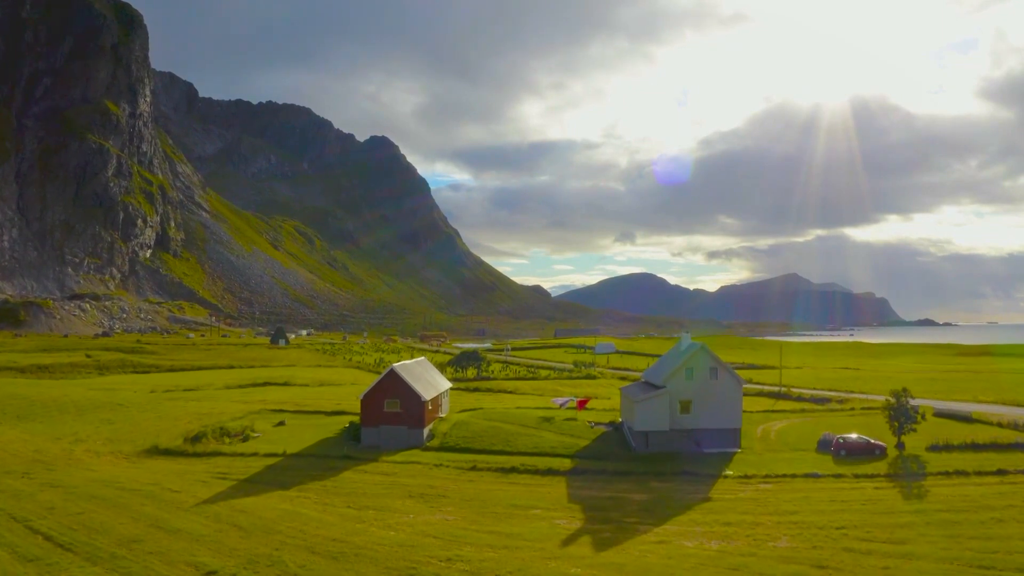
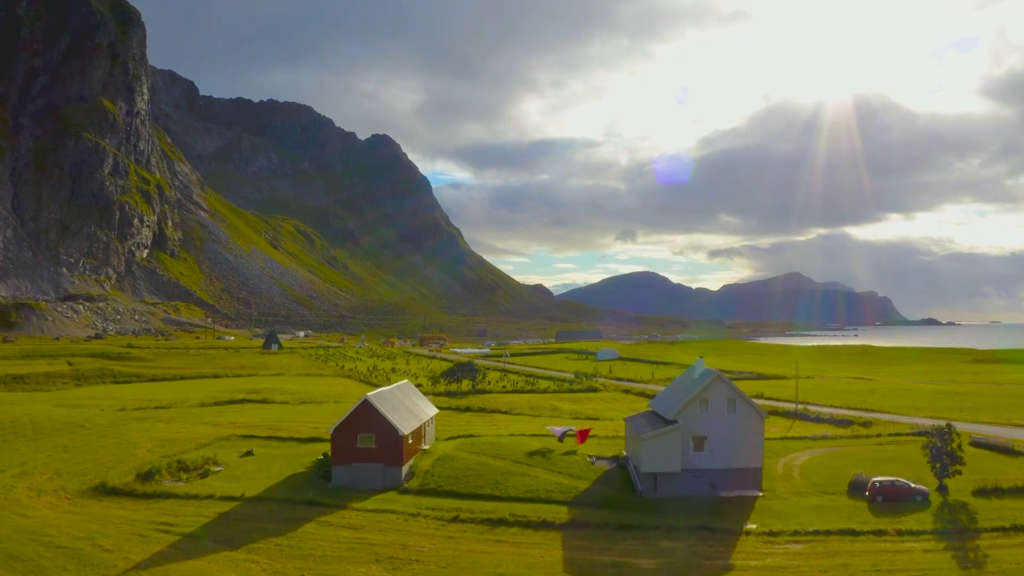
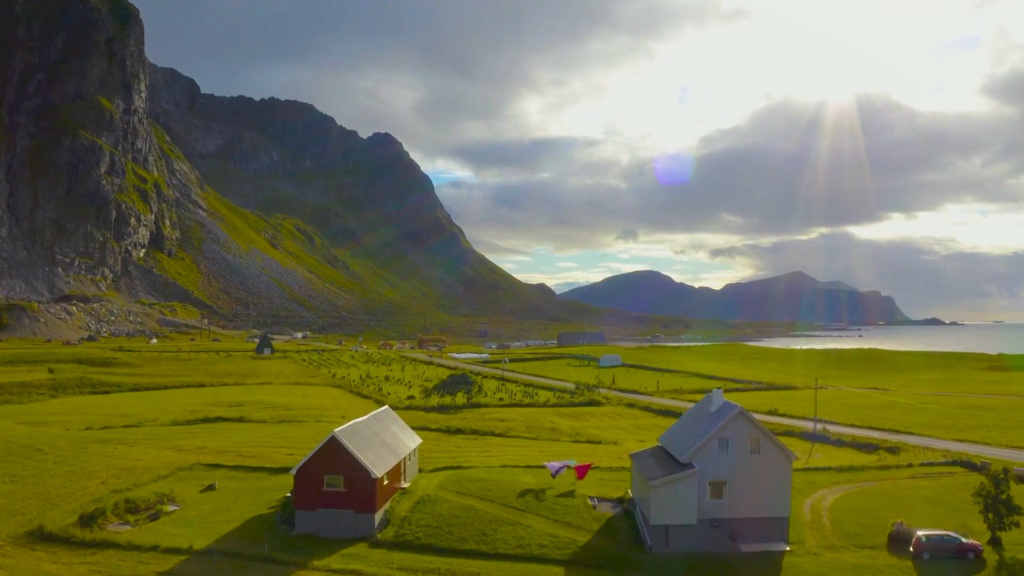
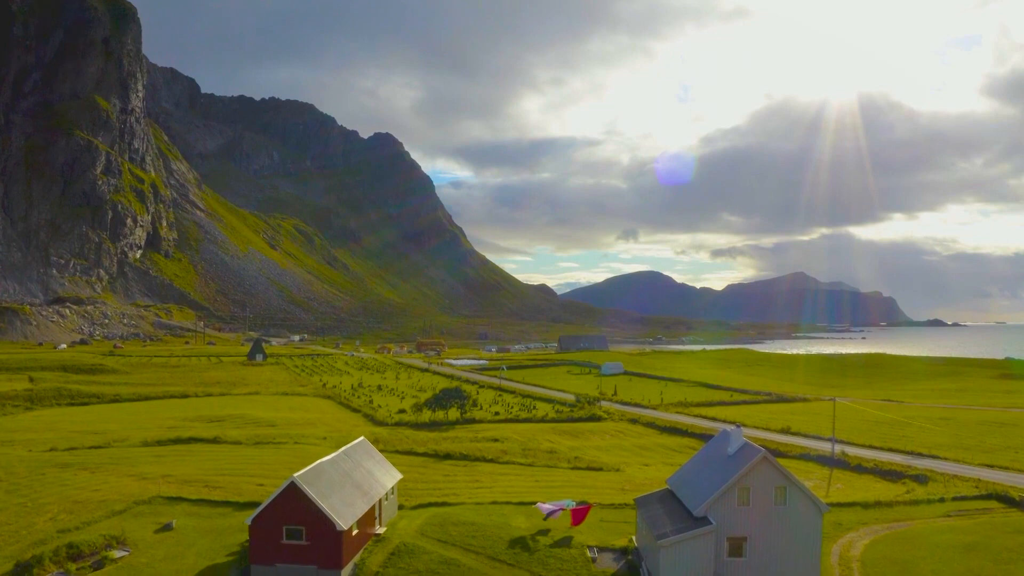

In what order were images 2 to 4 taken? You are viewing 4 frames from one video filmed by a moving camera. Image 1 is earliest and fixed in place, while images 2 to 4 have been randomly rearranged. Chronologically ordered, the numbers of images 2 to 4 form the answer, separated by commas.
2, 3, 4
